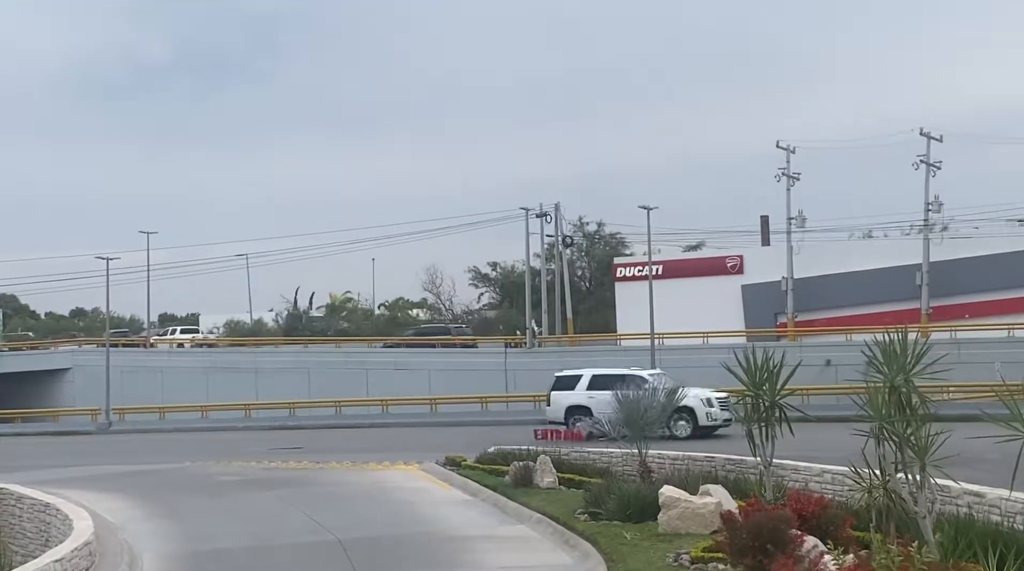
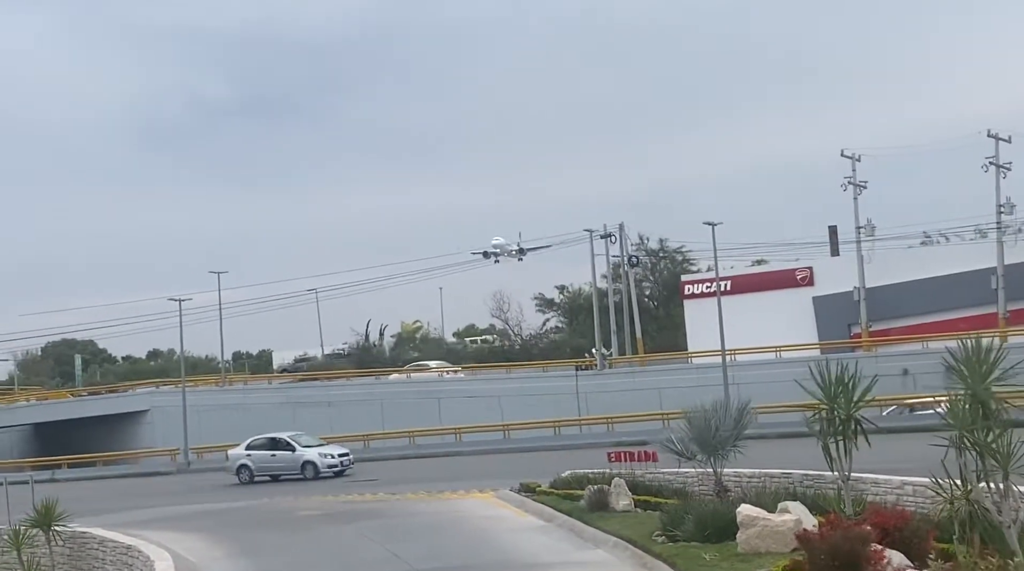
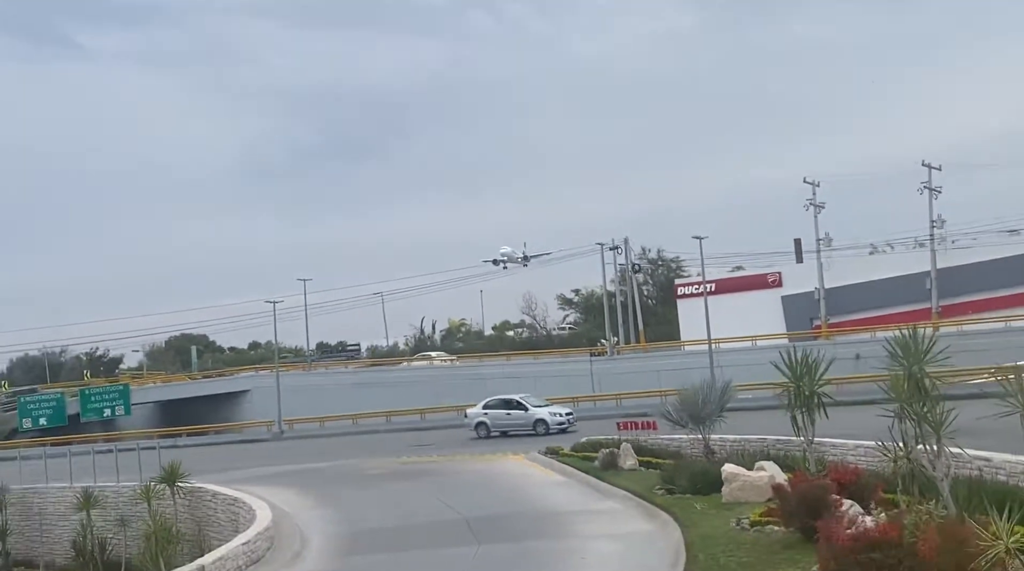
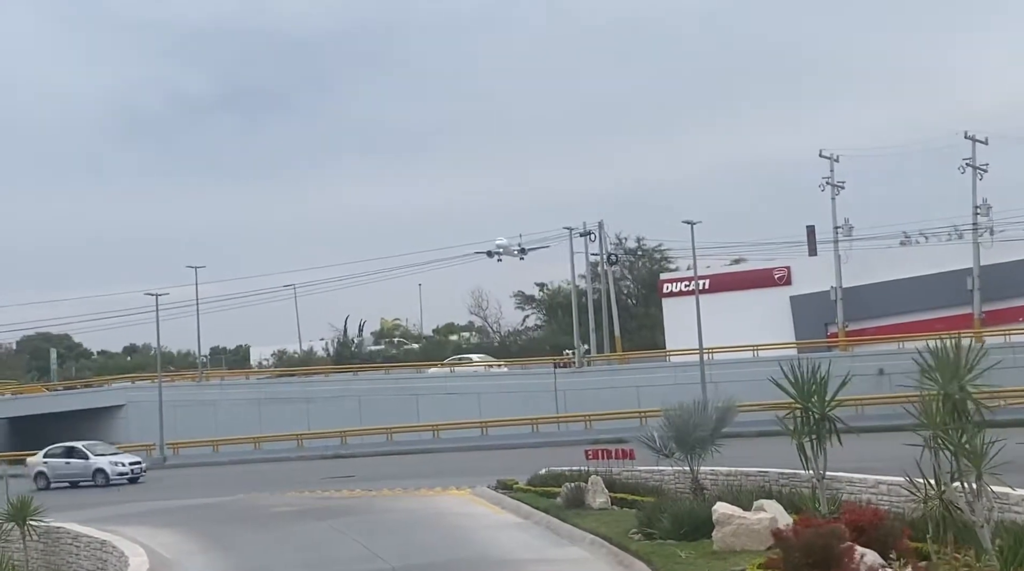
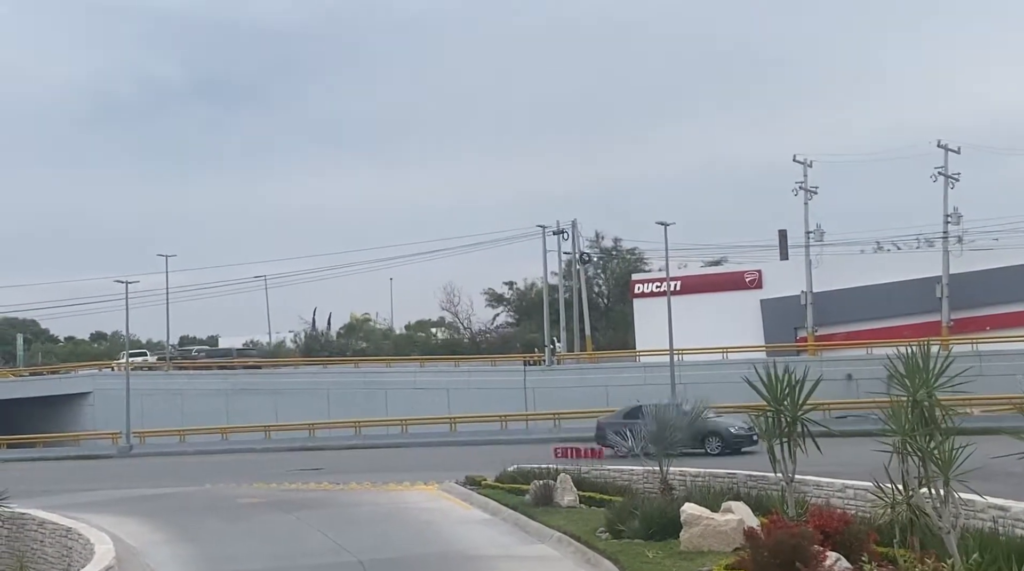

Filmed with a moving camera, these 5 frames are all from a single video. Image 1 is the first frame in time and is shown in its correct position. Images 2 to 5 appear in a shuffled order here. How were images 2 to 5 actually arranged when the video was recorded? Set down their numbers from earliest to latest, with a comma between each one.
5, 4, 2, 3
